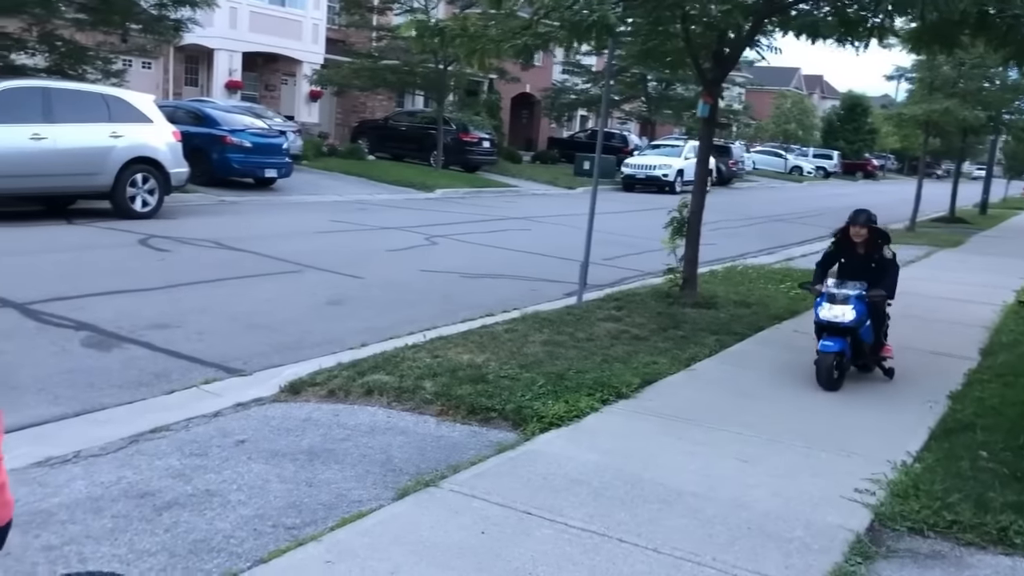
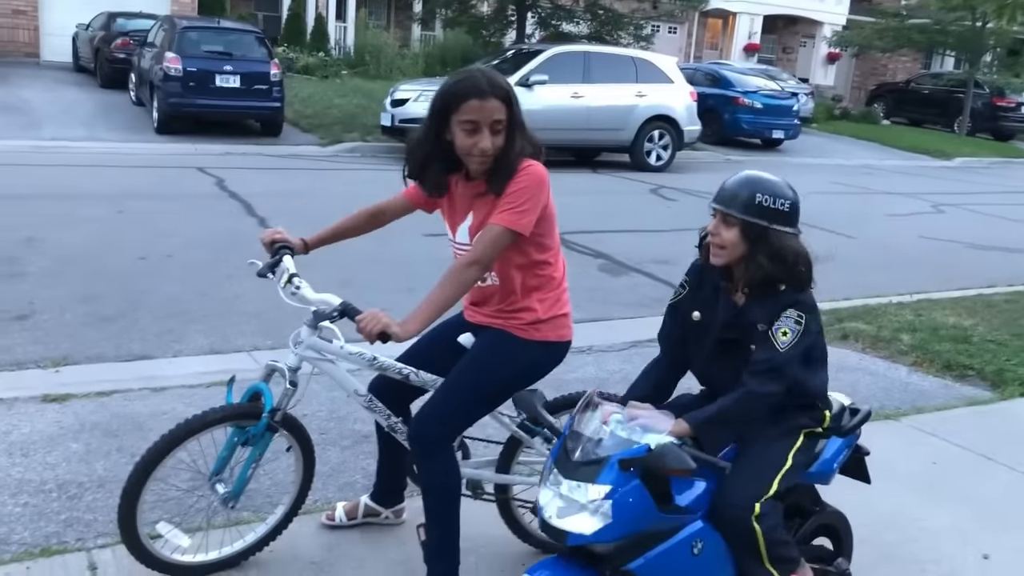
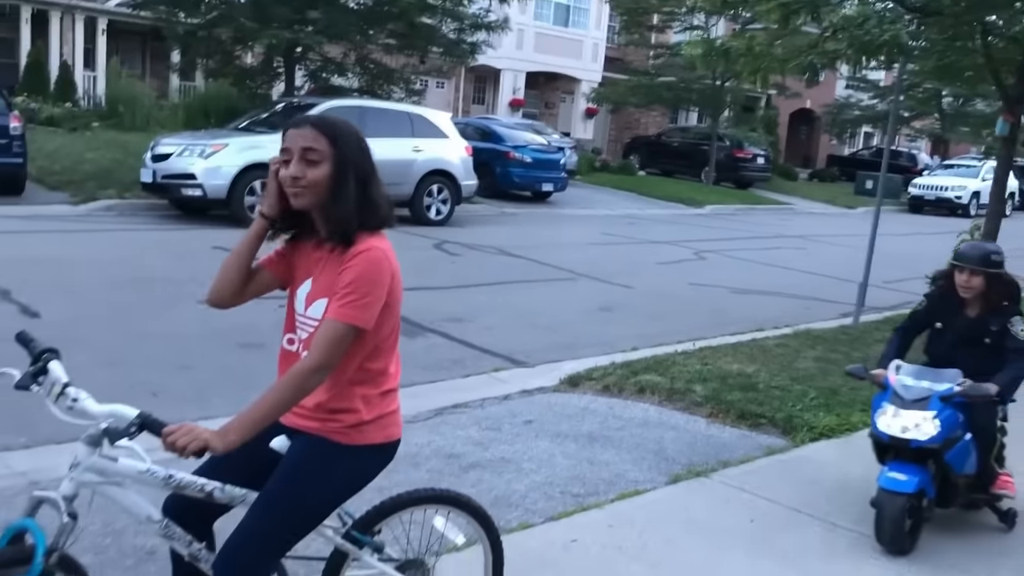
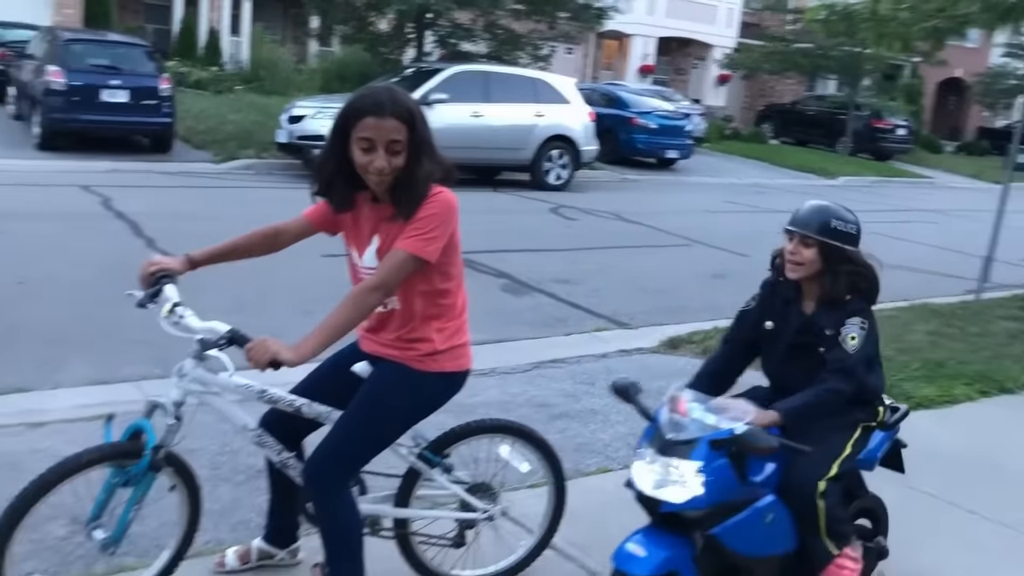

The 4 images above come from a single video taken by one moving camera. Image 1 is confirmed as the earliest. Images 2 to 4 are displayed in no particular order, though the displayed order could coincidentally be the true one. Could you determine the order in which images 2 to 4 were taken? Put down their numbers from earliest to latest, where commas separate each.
3, 4, 2
